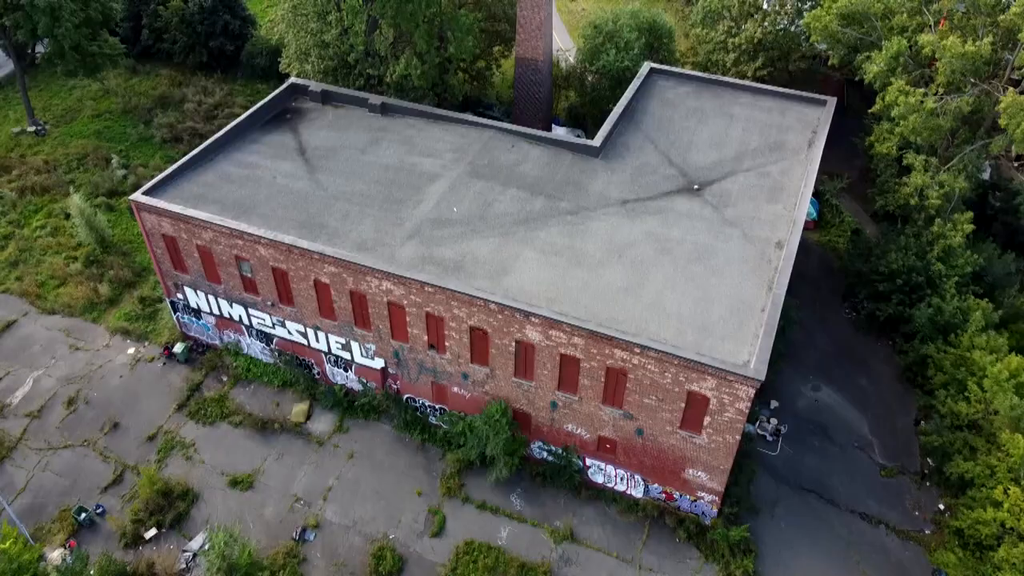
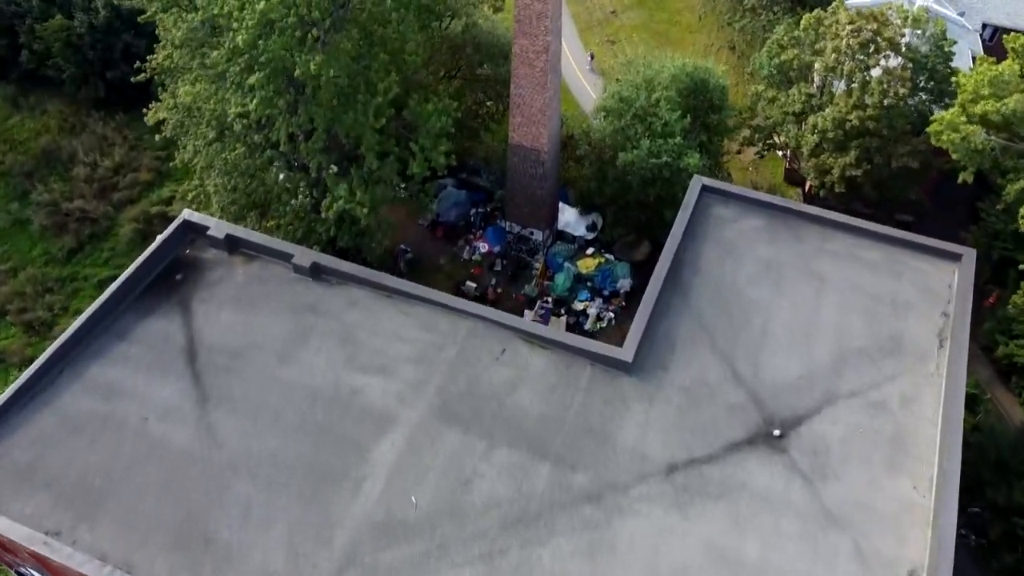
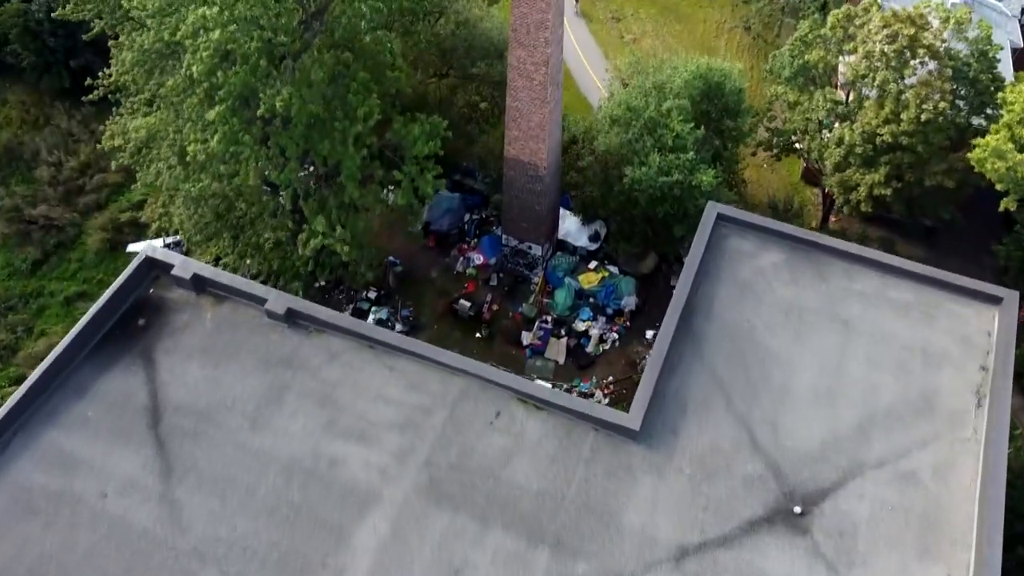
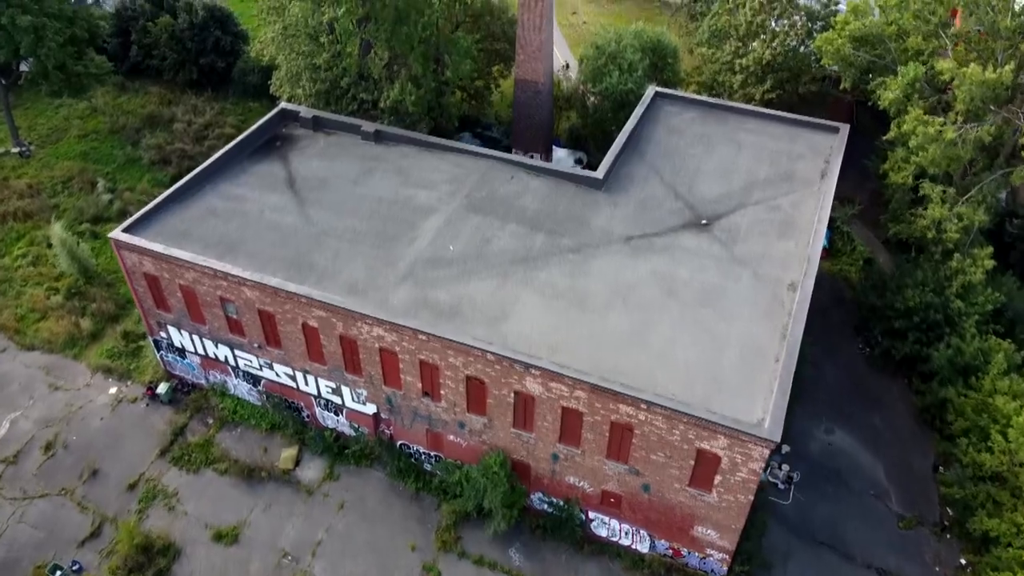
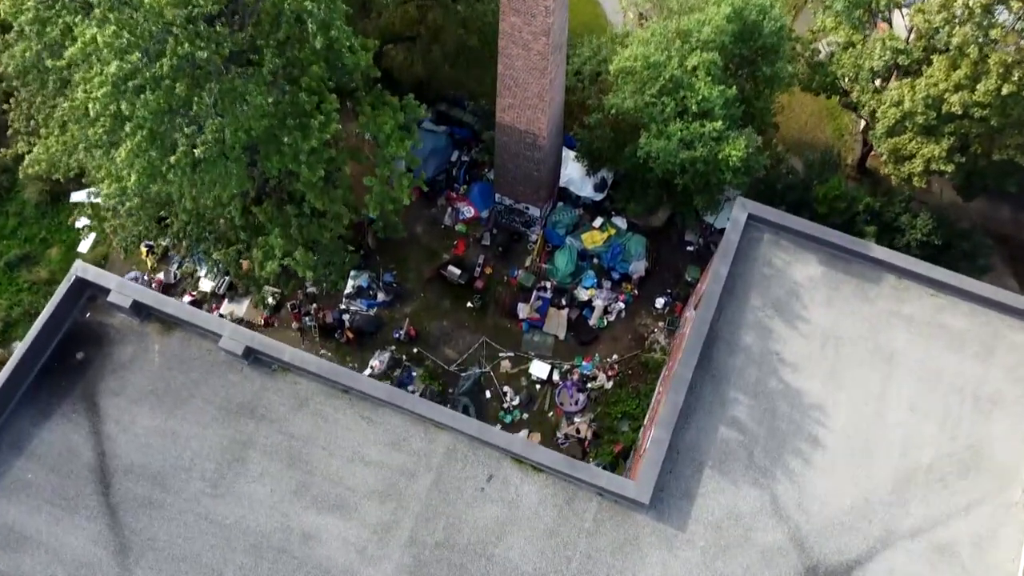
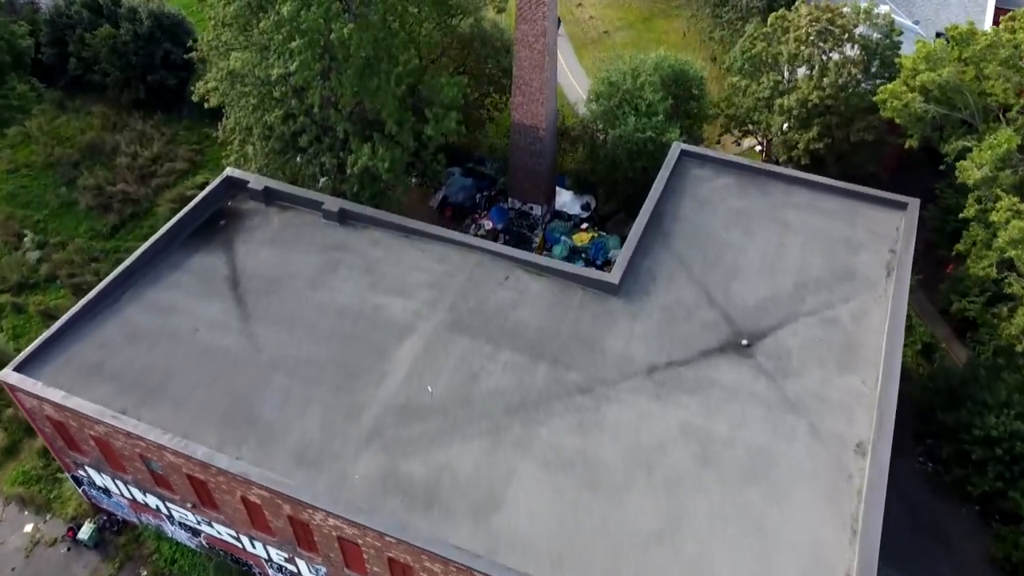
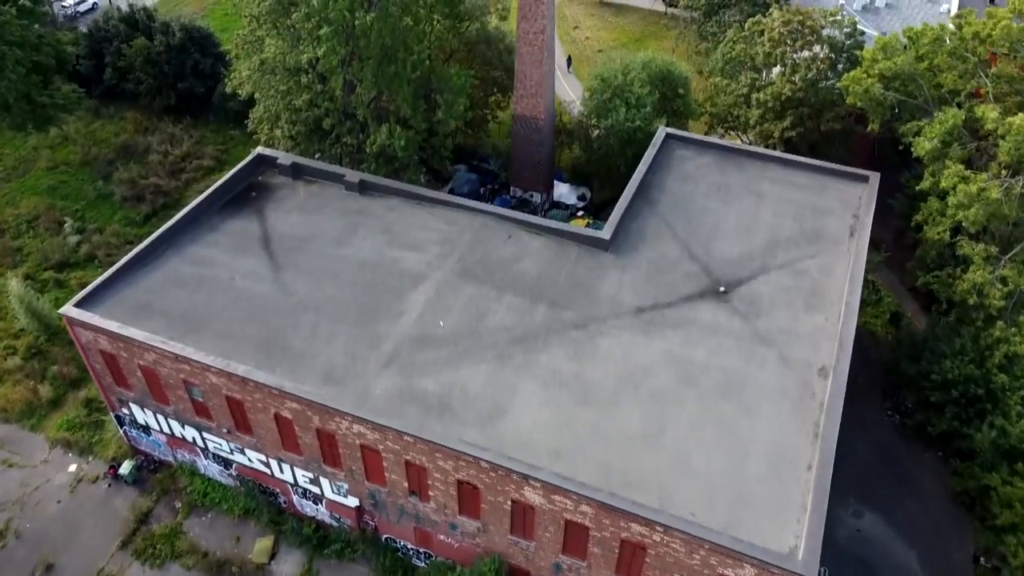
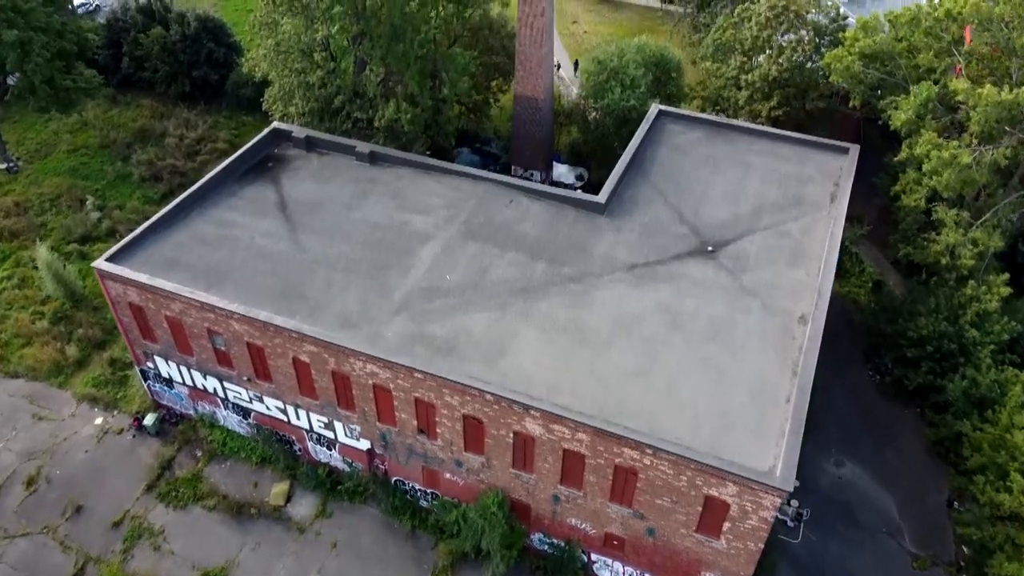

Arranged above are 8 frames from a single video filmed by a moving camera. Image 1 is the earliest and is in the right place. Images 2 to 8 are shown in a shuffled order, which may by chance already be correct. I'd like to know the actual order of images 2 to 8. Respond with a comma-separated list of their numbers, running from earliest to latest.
4, 8, 7, 6, 2, 3, 5
